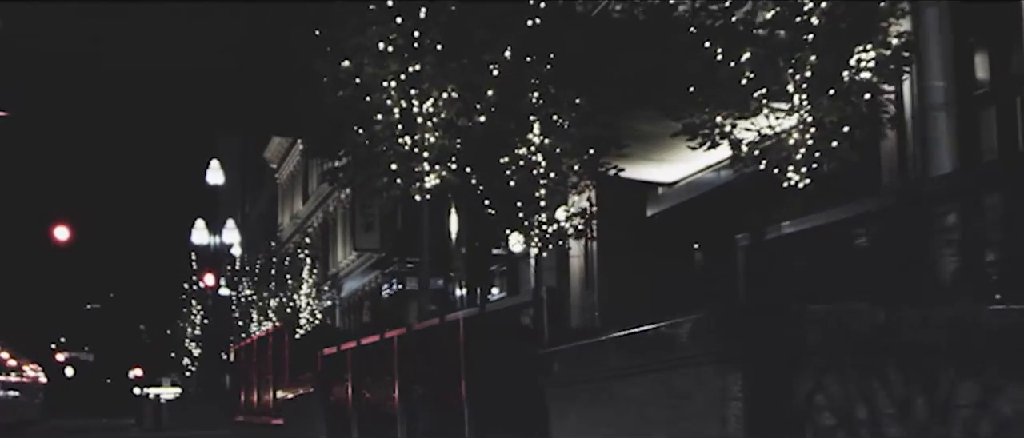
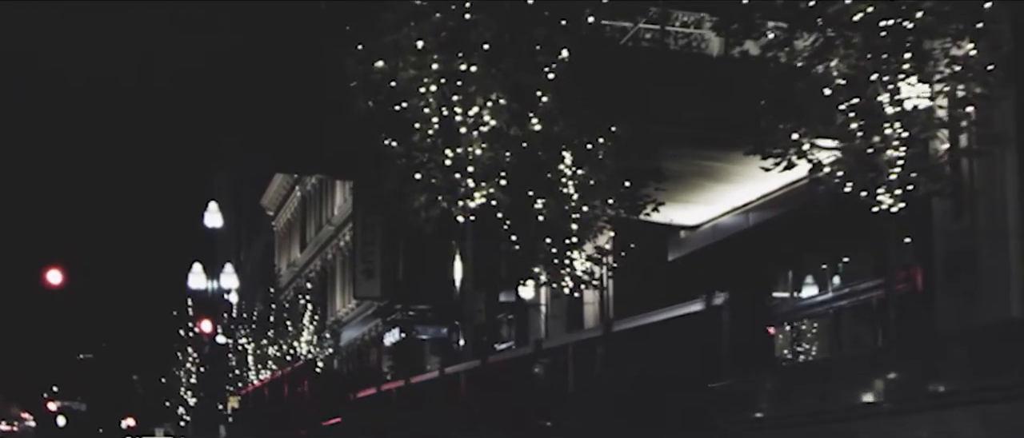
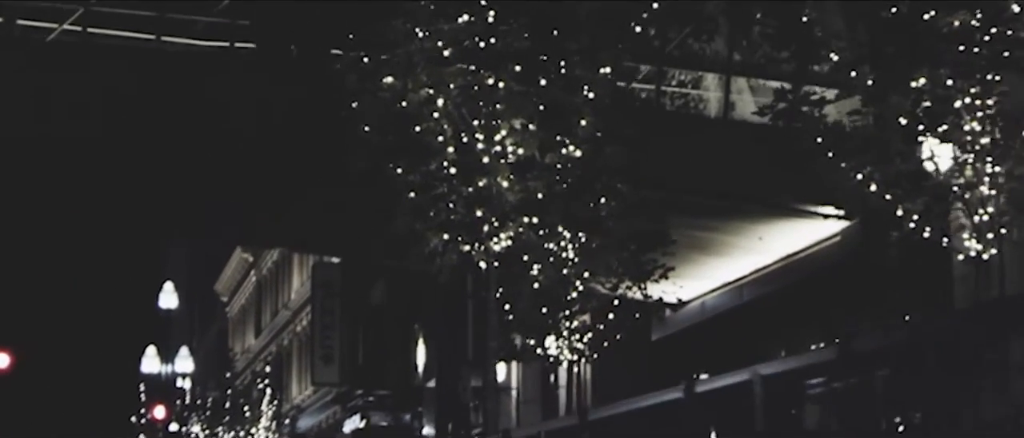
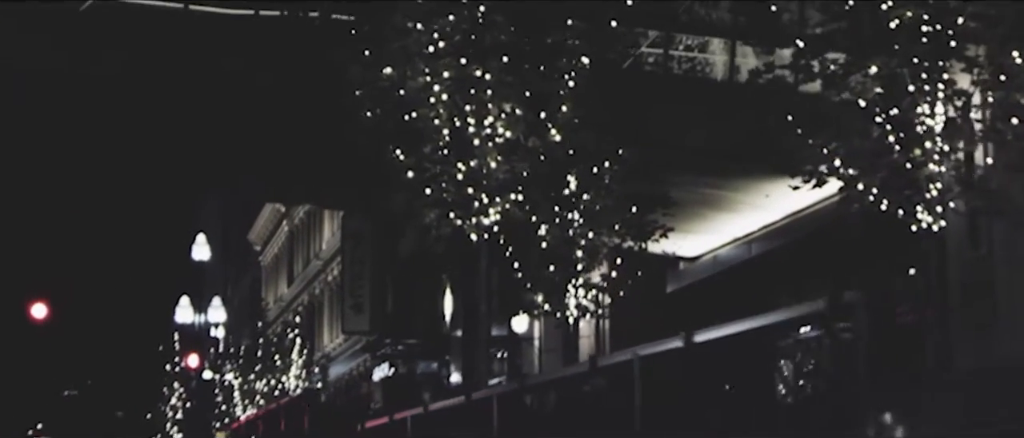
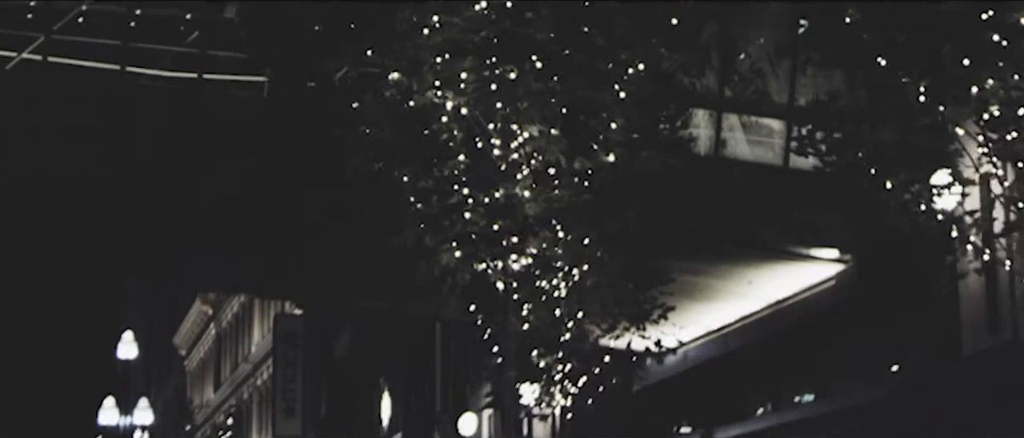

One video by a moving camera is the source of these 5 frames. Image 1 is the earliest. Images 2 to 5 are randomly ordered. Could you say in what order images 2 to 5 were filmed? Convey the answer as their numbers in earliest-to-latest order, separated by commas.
2, 4, 3, 5
